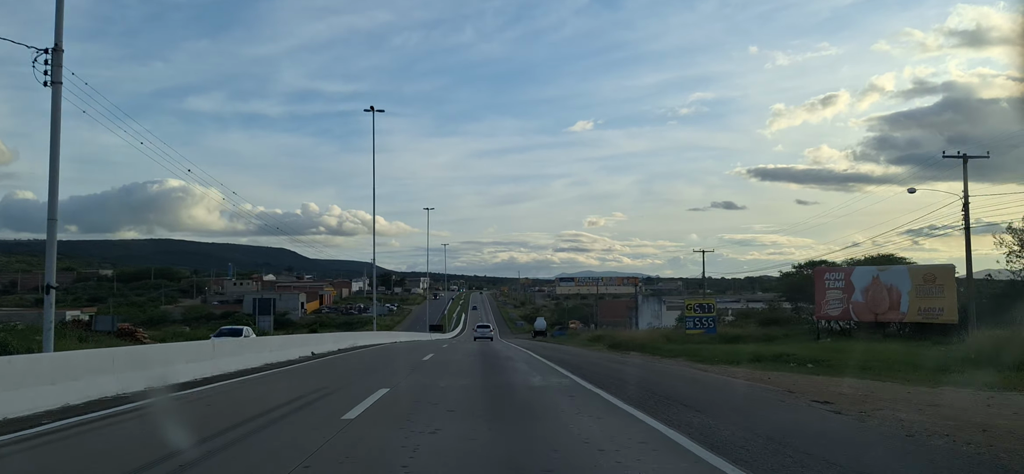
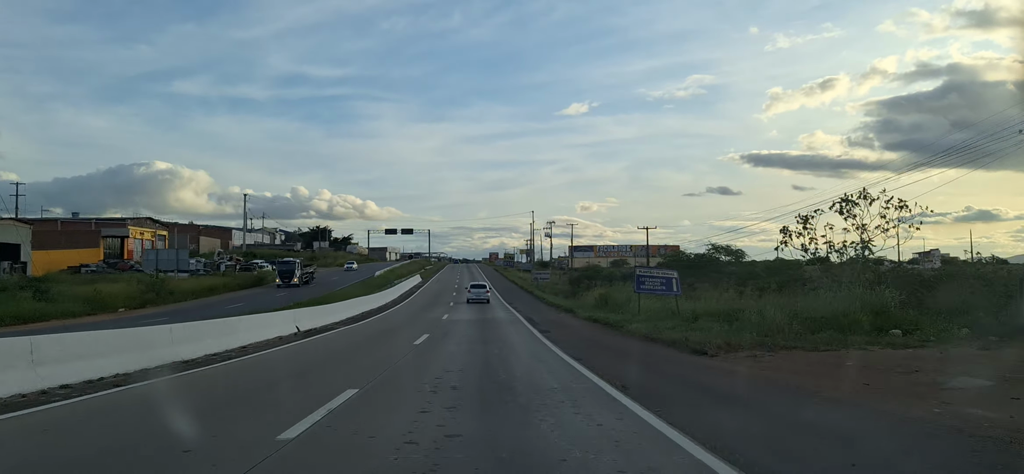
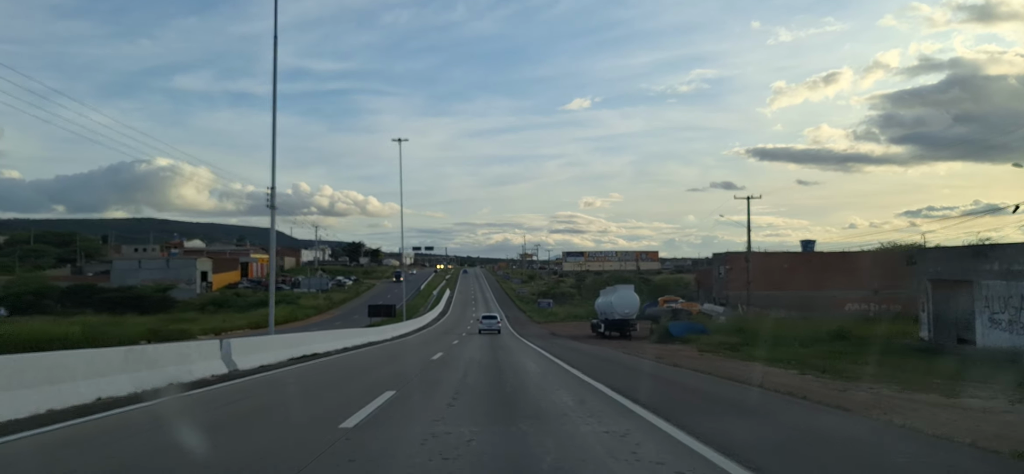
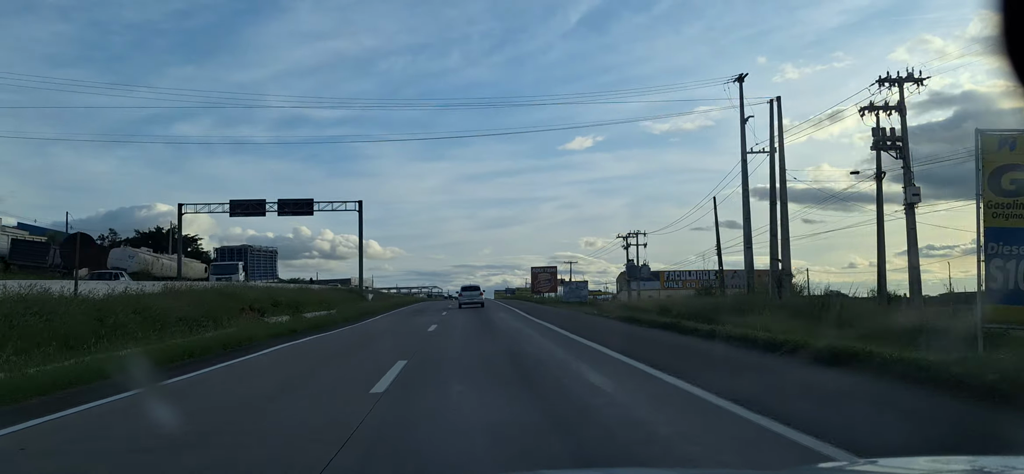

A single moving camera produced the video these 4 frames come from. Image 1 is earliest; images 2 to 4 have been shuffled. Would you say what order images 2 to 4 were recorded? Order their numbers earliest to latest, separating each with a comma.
3, 2, 4
